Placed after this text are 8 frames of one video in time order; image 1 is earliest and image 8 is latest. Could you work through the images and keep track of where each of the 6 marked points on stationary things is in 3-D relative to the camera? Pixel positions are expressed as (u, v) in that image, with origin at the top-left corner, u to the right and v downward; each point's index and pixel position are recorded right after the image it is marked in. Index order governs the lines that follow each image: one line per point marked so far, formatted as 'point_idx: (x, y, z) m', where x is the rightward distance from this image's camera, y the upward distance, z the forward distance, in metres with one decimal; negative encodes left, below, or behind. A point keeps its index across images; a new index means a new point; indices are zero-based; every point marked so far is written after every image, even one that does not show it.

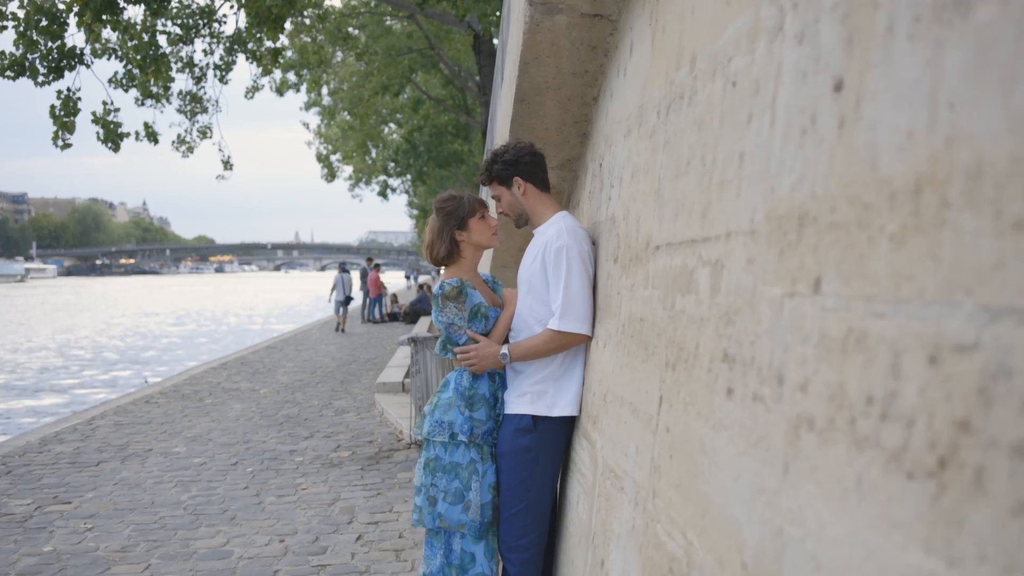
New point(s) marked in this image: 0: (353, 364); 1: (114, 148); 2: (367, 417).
0: (-2.4, -1.1, +17.8) m
1: (-3.8, +1.3, +11.5) m
2: (-1.4, -1.3, +11.8) m
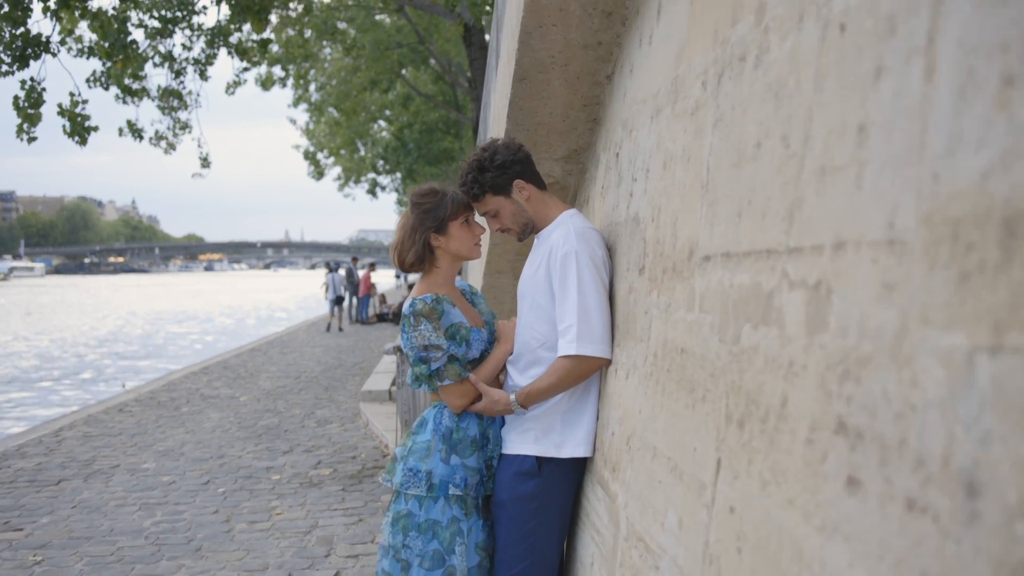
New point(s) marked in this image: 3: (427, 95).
0: (-2.5, -1.2, +17.1) m
1: (-3.9, +1.3, +10.8) m
2: (-1.5, -1.3, +11.1) m
3: (-1.3, +3.0, +18.9) m
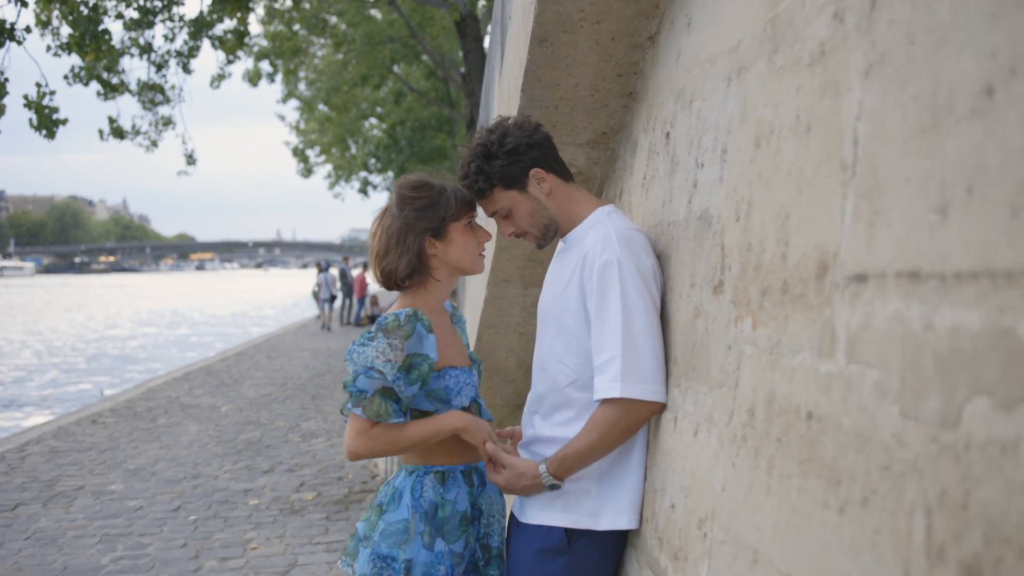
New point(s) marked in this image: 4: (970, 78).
0: (-2.5, -1.2, +16.3) m
1: (-3.9, +1.3, +9.9) m
2: (-1.5, -1.3, +10.3) m
3: (-1.4, +3.0, +18.1) m
4: (+0.5, +0.2, +1.2) m
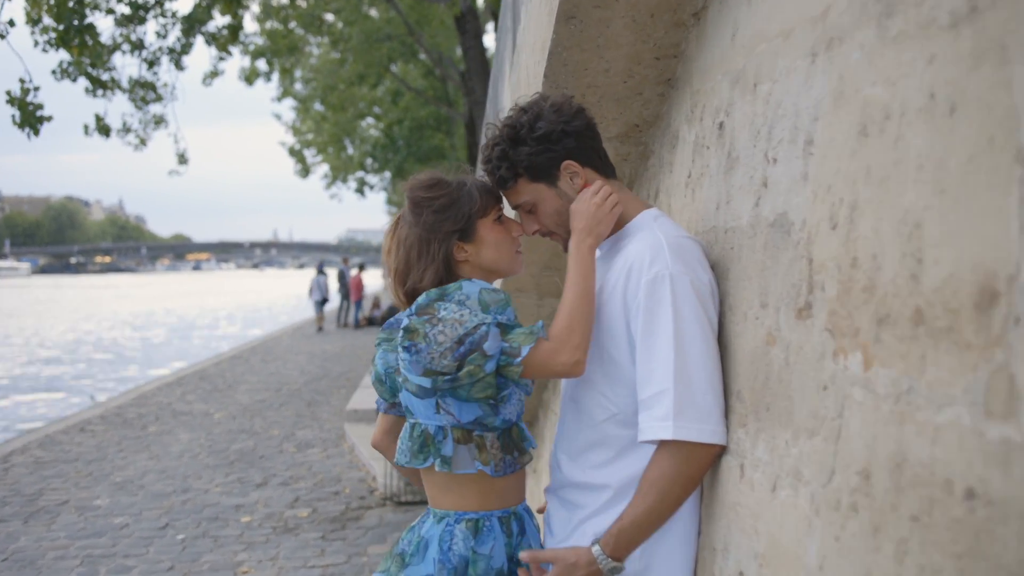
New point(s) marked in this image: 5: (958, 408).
0: (-2.5, -1.2, +15.9) m
1: (-3.8, +1.2, +9.5) m
2: (-1.5, -1.4, +9.8) m
3: (-1.4, +2.9, +17.7) m
4: (+0.5, +0.2, +0.8) m
5: (+0.5, -0.1, +1.2) m
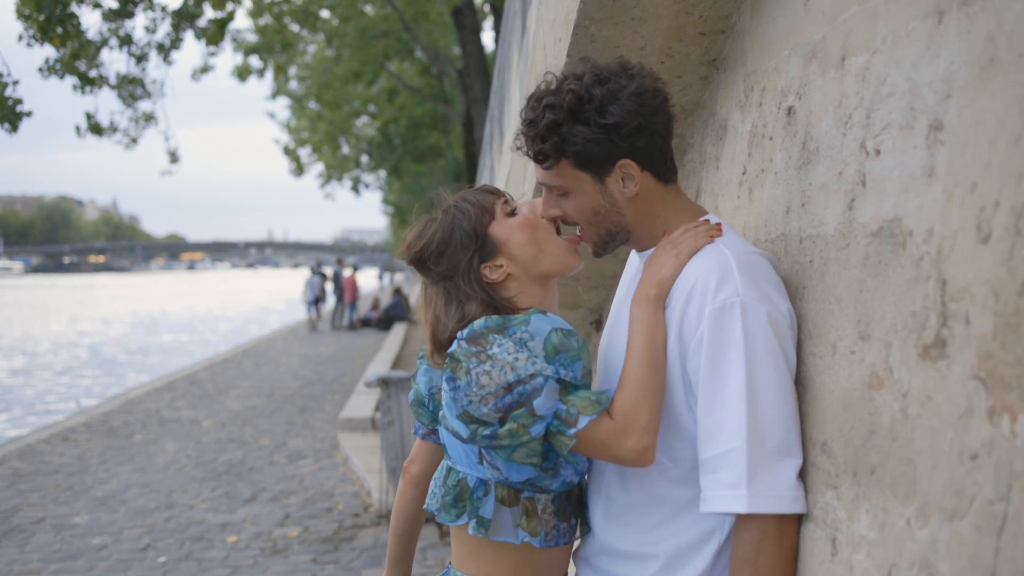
0: (-2.5, -1.3, +15.4) m
1: (-3.8, +1.2, +9.1) m
2: (-1.5, -1.4, +9.4) m
3: (-1.4, +2.9, +17.3) m
4: (+0.6, +0.1, +0.4) m
5: (+0.5, -0.2, +0.8) m
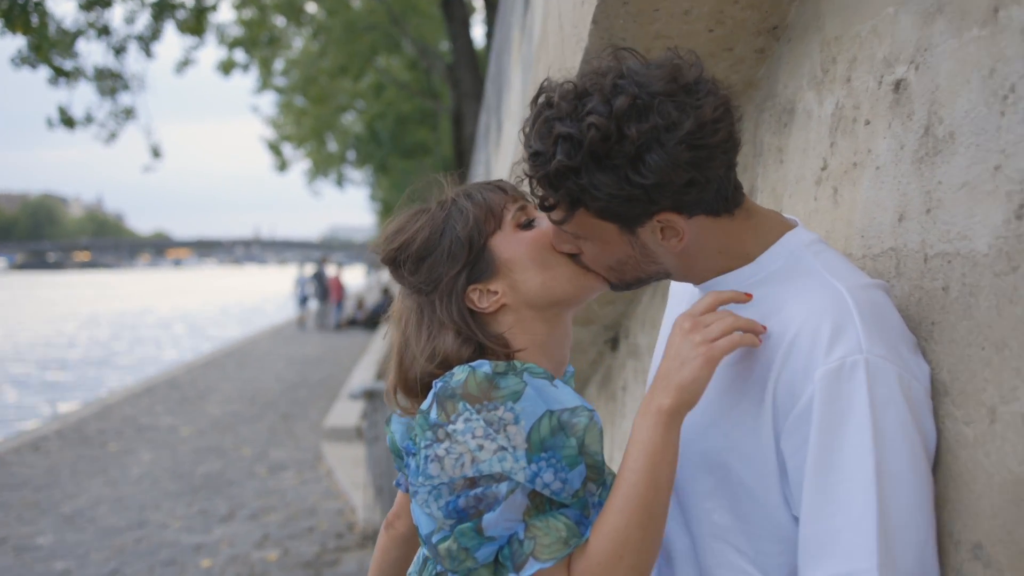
0: (-2.6, -1.3, +14.9) m
1: (-3.9, +1.2, +8.5) m
2: (-1.5, -1.4, +8.9) m
3: (-1.5, +2.9, +16.8) m
4: (+0.6, +0.1, -0.1) m
5: (+0.5, -0.2, +0.3) m
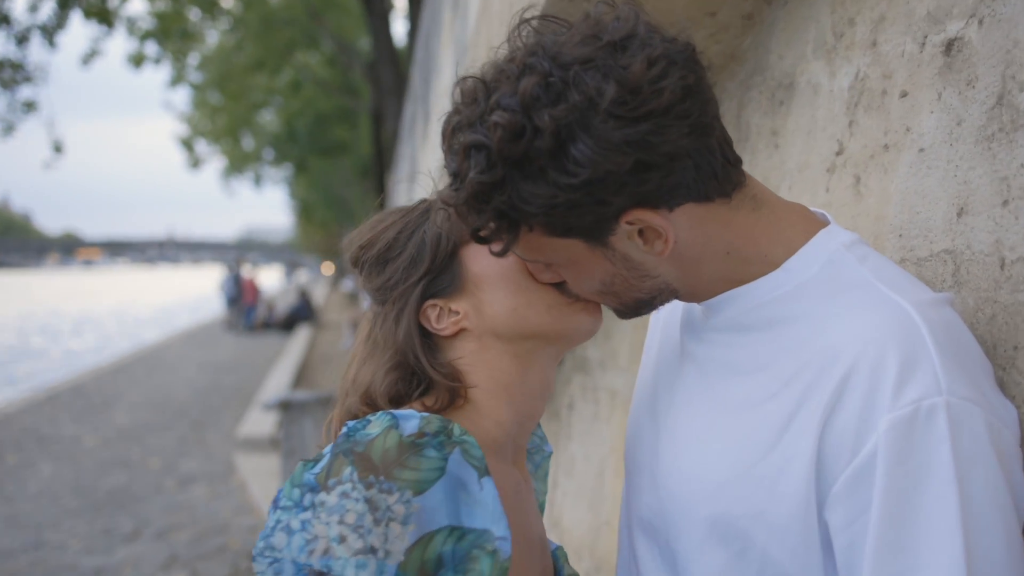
0: (-3.6, -1.3, +14.4) m
1: (-4.4, +1.2, +7.9) m
2: (-2.1, -1.4, +8.4) m
3: (-2.6, +2.9, +16.3) m
4: (+0.7, +0.1, -0.4) m
5: (+0.6, -0.2, 0.0) m
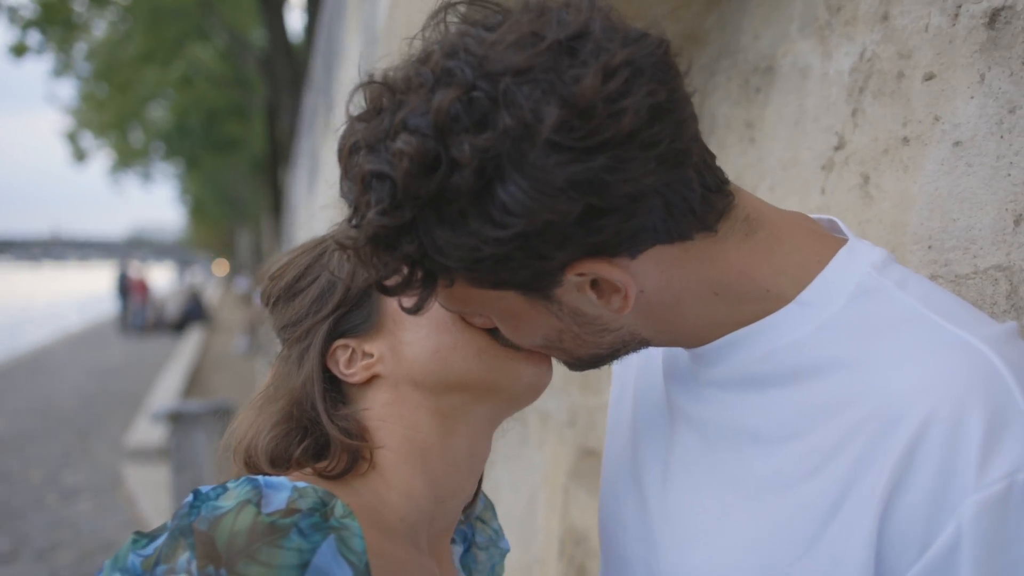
0: (-4.8, -1.3, +13.7) m
1: (-5.0, +1.1, +7.2) m
2: (-2.7, -1.5, +8.0) m
3: (-4.0, +2.9, +15.7) m
4: (+0.8, +0.1, -0.6) m
5: (+0.6, -0.2, -0.2) m
